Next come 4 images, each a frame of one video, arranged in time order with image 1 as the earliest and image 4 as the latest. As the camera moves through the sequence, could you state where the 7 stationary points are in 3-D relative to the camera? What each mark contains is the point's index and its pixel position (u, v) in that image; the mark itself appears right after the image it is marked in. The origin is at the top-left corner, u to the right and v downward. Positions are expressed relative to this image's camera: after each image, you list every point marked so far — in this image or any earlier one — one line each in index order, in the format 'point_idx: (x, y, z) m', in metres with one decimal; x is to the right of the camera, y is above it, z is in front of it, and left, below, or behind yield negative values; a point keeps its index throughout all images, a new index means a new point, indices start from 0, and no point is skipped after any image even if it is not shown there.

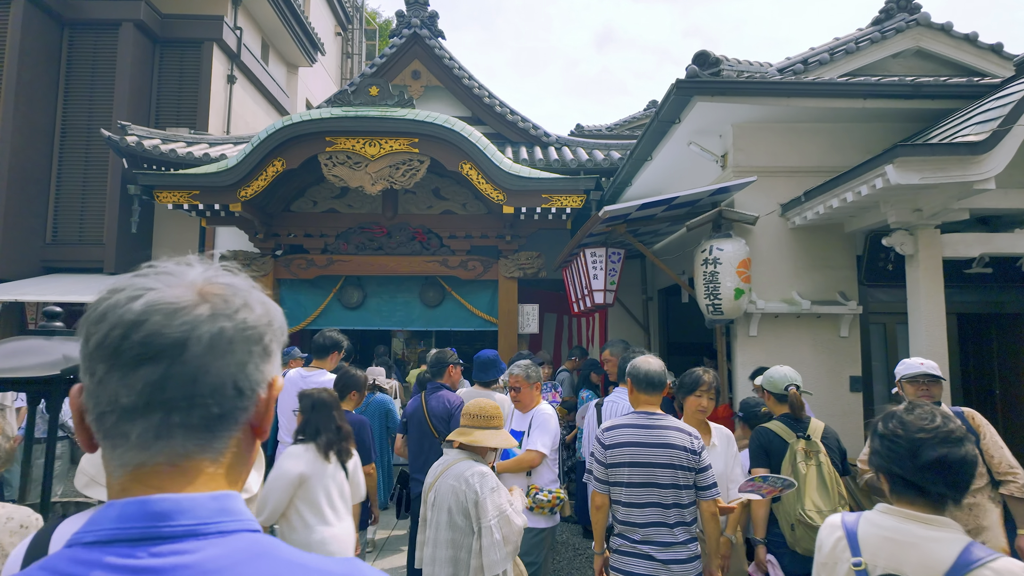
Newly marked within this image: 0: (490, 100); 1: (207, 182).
0: (-0.4, +3.8, +12.1) m
1: (-4.1, +1.5, +8.2) m
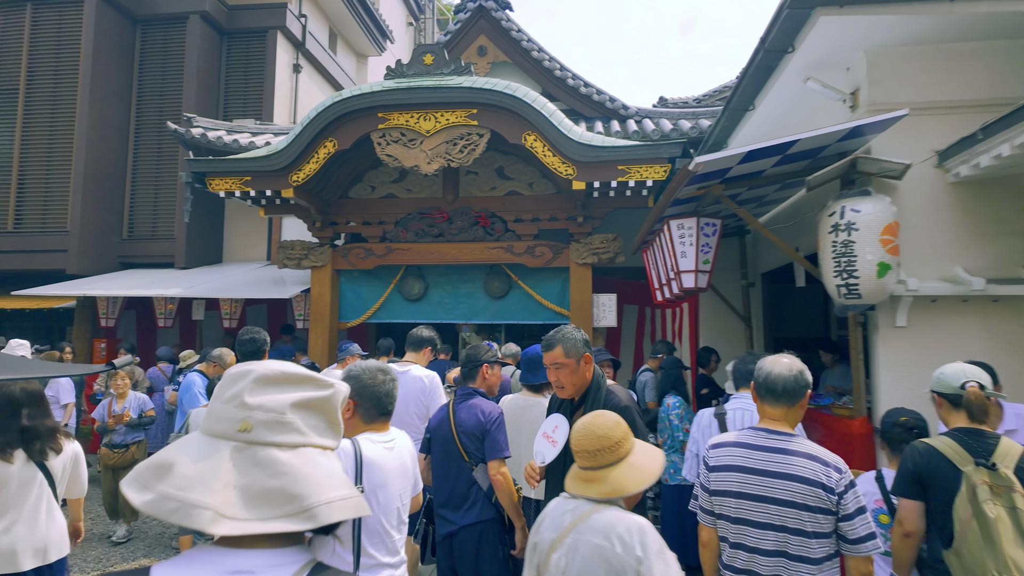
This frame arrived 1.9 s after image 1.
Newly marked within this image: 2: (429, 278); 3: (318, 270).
0: (+0.9, +4.0, +11.1) m
1: (-3.3, +1.6, +7.7) m
2: (-1.2, +0.1, +8.6) m
3: (-2.7, +0.3, +8.5) m
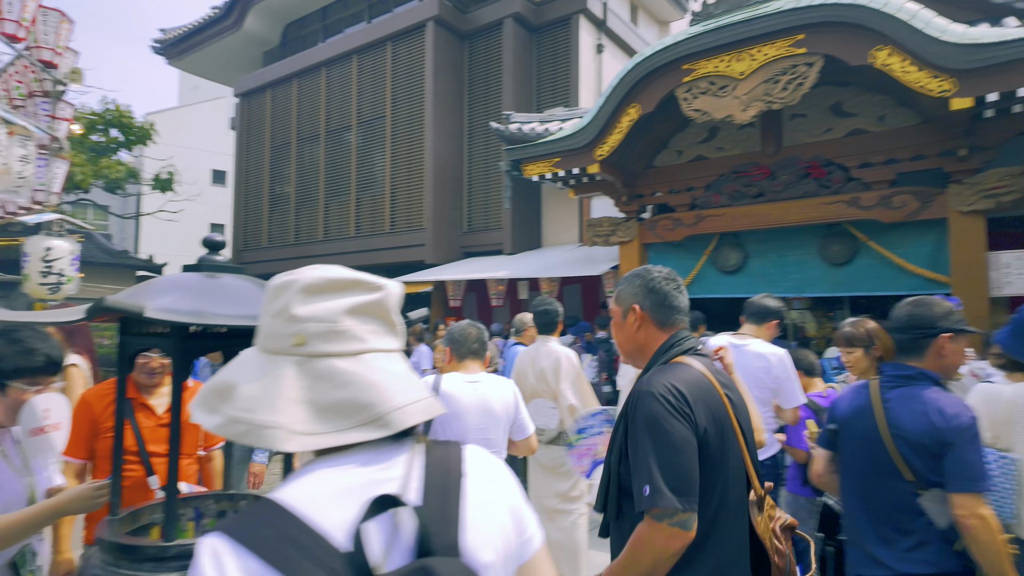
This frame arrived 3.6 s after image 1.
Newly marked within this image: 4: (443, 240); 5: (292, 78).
0: (+5.9, +4.5, +8.6) m
1: (+0.7, +1.9, +7.8) m
2: (+3.0, +0.5, +7.6) m
3: (+1.6, +0.6, +8.2) m
4: (-1.5, +1.0, +12.5) m
5: (-5.6, +5.4, +15.3) m
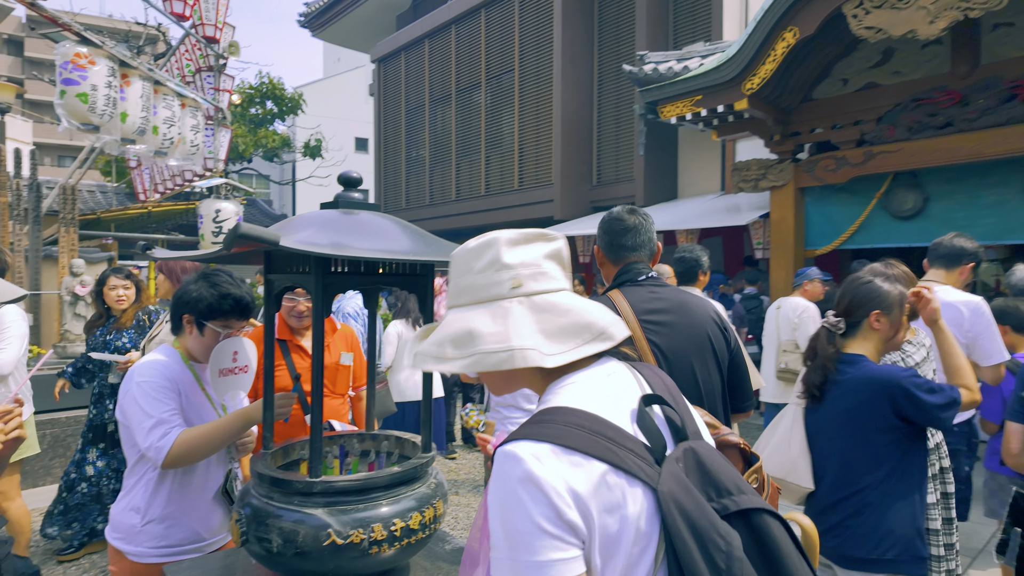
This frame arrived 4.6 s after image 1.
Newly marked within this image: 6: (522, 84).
0: (+7.5, +5.2, +6.7) m
1: (+2.3, +2.4, +7.2) m
2: (+4.5, +1.1, +6.5) m
3: (+3.3, +1.2, +7.5) m
4: (+1.2, +1.9, +12.2) m
5: (-2.3, +6.5, +15.6) m
6: (+0.2, +4.4, +13.0) m
